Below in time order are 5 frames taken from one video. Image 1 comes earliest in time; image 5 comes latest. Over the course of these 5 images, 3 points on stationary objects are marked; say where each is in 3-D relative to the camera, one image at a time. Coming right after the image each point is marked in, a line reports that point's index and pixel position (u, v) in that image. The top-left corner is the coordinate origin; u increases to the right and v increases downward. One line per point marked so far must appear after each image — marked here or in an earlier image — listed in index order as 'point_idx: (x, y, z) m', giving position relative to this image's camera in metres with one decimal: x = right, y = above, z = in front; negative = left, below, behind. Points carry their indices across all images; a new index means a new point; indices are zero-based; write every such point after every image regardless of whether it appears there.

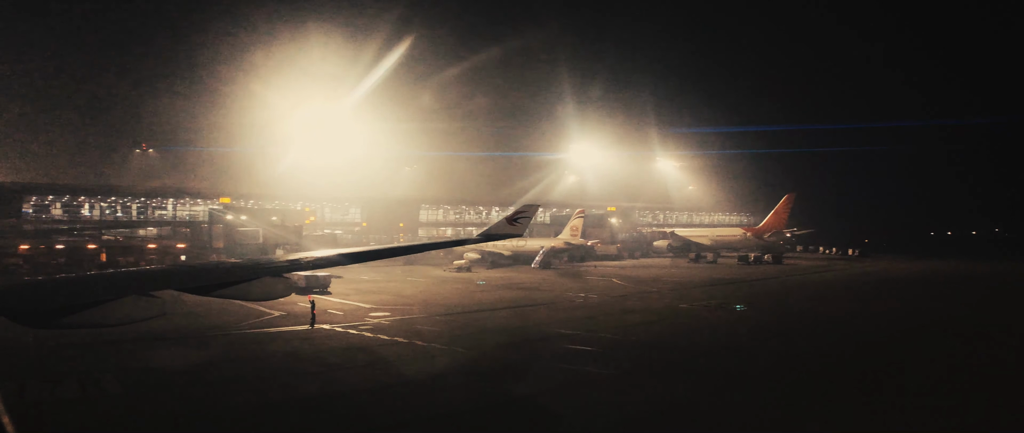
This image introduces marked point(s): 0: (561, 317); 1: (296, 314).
0: (+1.4, -3.5, +19.4) m
1: (-6.5, -3.1, +18.3) m
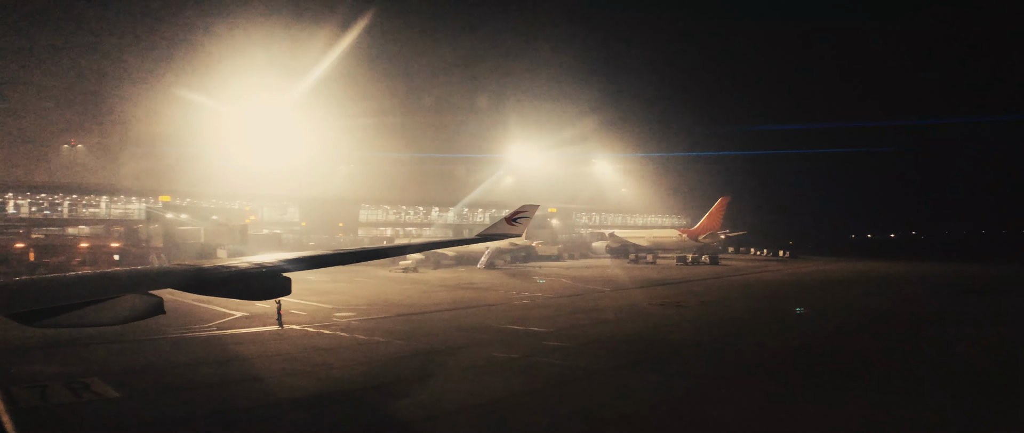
0: (+0.2, -3.5, +19.8) m
1: (-7.6, -3.0, +17.9) m
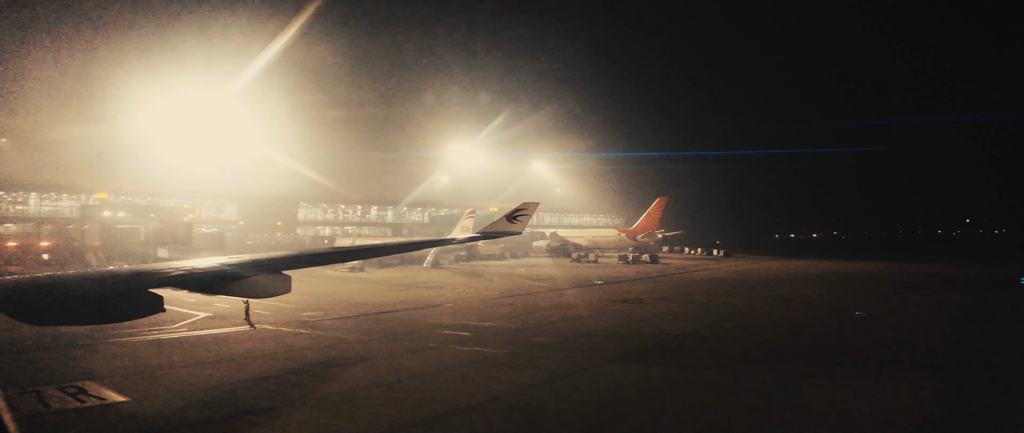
0: (-1.0, -3.5, +20.2) m
1: (-8.5, -3.0, +17.5) m
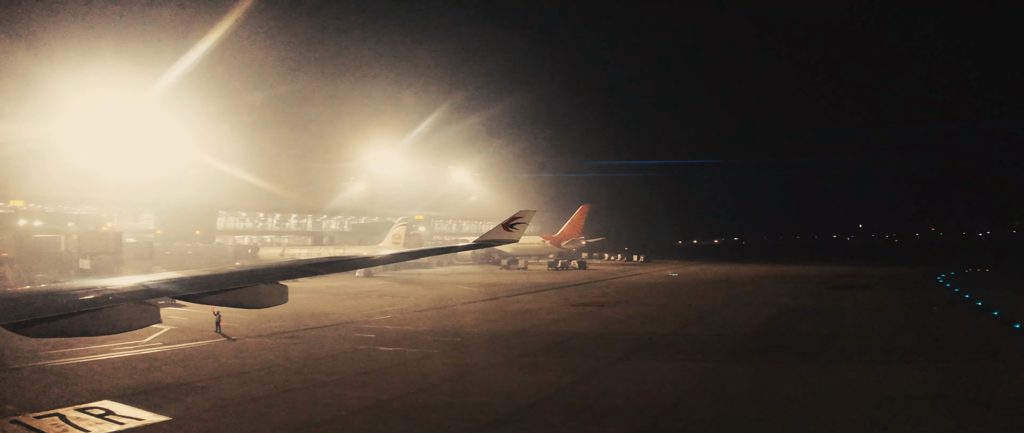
0: (-1.9, -3.7, +20.2) m
1: (-9.1, -3.2, +16.6) m
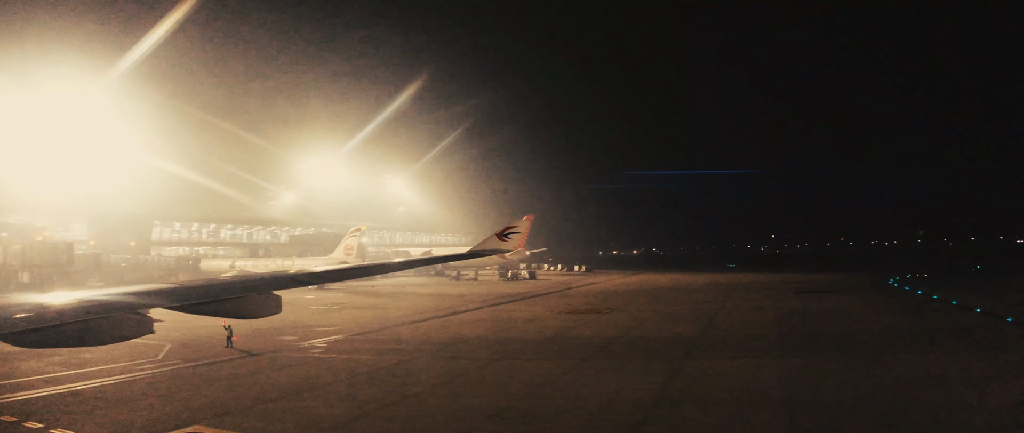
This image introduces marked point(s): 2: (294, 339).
0: (-1.3, -3.8, +19.0) m
1: (-8.2, -3.3, +14.8) m
2: (-6.3, -3.6, +16.9) m
